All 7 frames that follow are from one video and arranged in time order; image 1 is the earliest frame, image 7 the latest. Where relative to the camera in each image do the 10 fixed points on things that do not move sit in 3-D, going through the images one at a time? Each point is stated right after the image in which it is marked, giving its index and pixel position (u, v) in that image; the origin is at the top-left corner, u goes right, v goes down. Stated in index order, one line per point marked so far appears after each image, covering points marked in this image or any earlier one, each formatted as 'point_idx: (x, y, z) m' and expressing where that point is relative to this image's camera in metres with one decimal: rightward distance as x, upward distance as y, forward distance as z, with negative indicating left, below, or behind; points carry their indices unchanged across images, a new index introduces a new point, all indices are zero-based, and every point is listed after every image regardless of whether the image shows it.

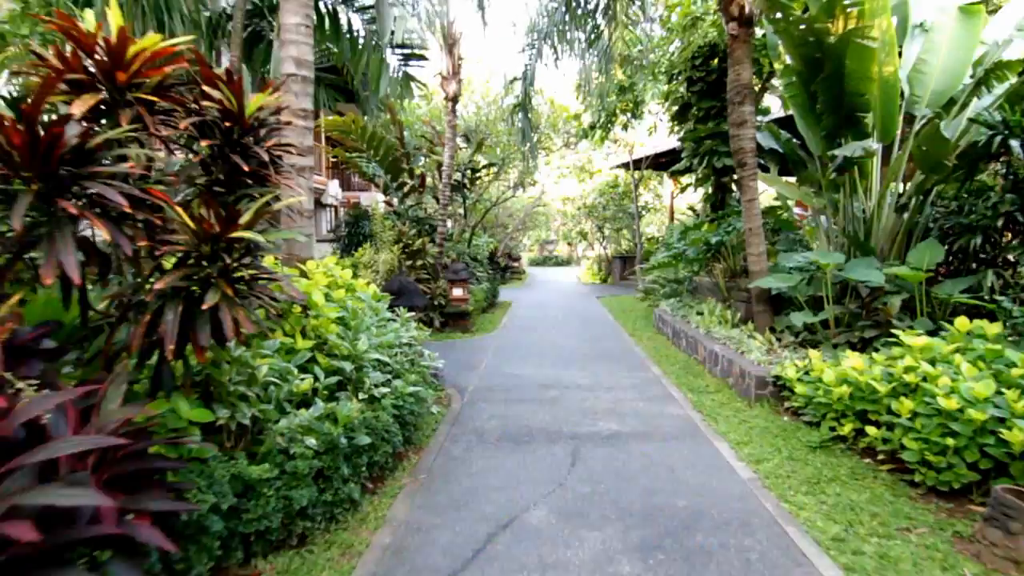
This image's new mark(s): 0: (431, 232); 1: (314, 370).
0: (-1.3, +0.9, +8.8) m
1: (-1.0, -0.4, +2.7) m
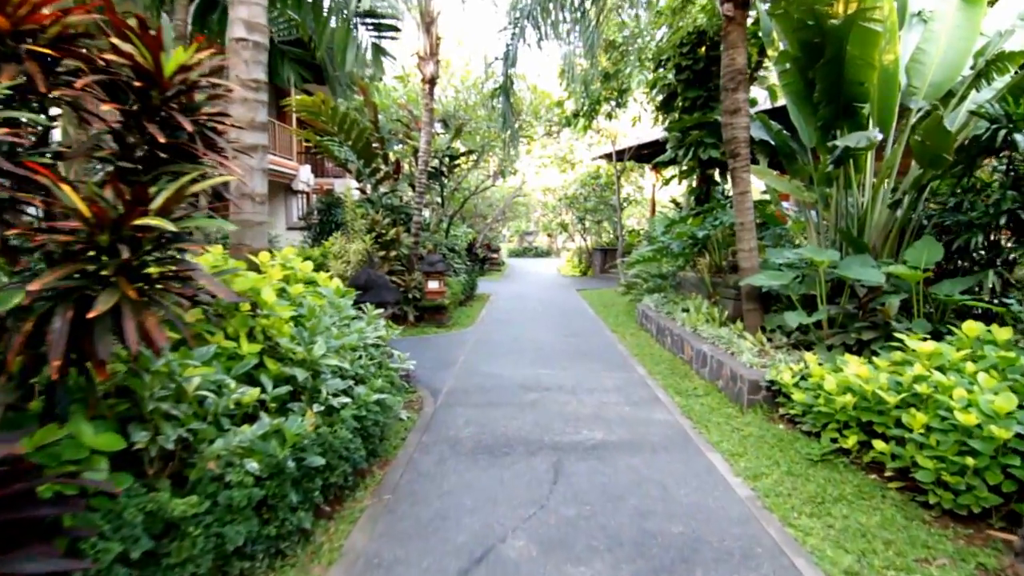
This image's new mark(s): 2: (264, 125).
0: (-1.6, +1.0, +8.4) m
1: (-1.1, -0.4, +2.4) m
2: (-1.4, +0.9, +3.0) m
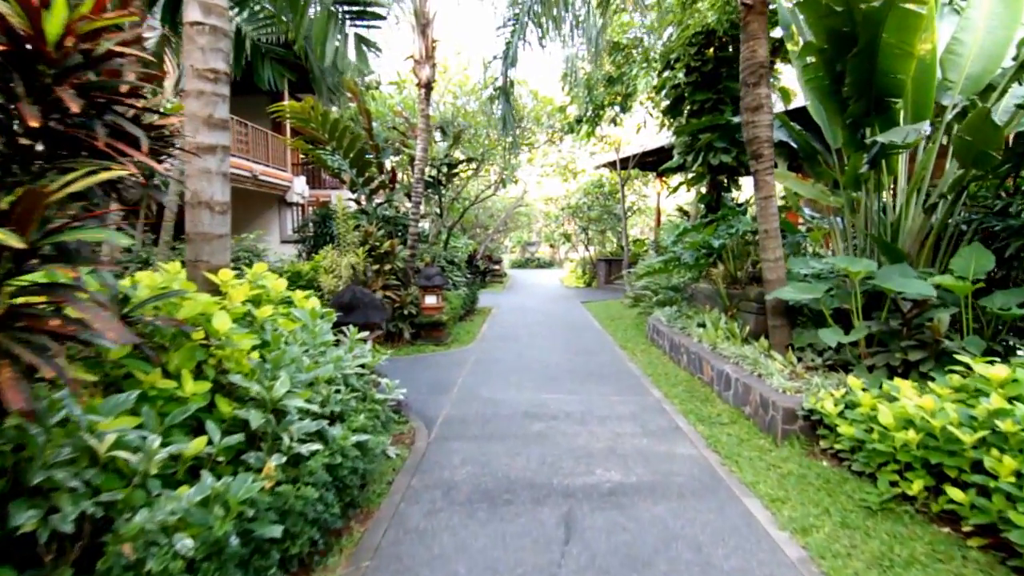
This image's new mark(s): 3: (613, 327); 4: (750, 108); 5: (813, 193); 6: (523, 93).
0: (-1.6, +0.8, +8.0) m
1: (-1.1, -0.5, +2.0) m
2: (-1.4, +0.8, +2.6) m
3: (+1.5, -0.6, +8.2) m
4: (+1.9, +1.4, +4.3) m
5: (+2.8, +0.9, +5.2) m
6: (+0.2, +4.0, +11.2) m
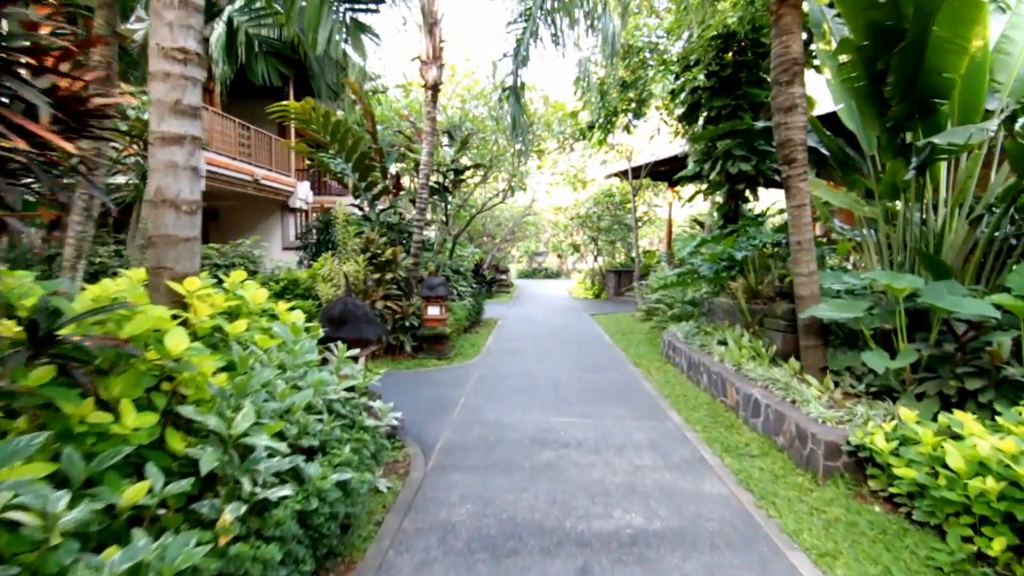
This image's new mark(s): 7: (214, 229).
0: (-1.5, +0.7, +7.7) m
1: (-1.1, -0.5, +1.6) m
2: (-1.3, +0.7, +2.3) m
3: (+1.6, -0.8, +7.8) m
4: (+1.9, +1.3, +4.0) m
5: (+2.9, +0.8, +4.8) m
6: (+0.4, +3.8, +10.9) m
7: (-6.0, +1.2, +11.1) m
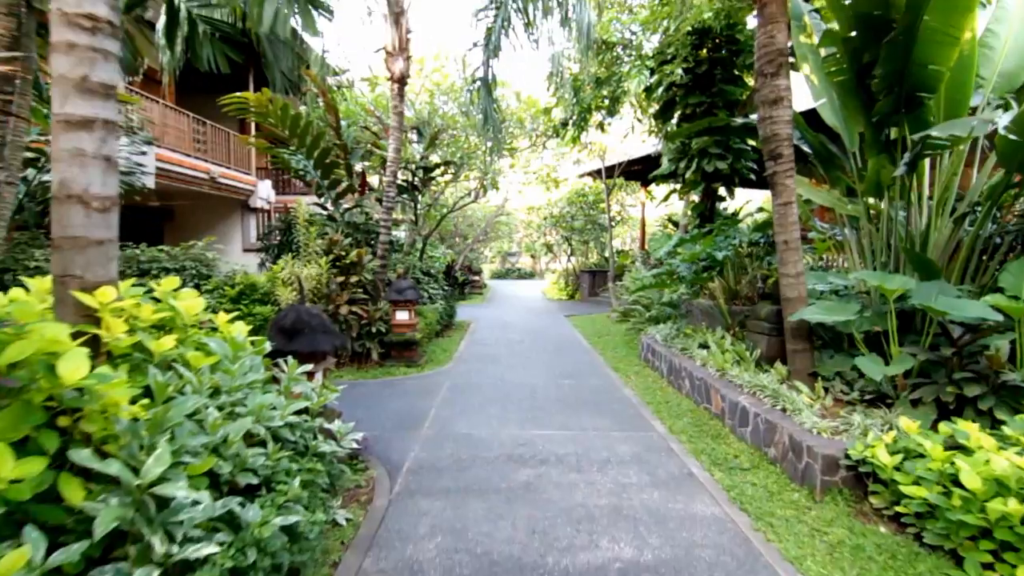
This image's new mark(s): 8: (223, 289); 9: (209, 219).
0: (-1.9, +0.6, +7.3) m
1: (-1.1, -0.6, +1.3) m
2: (-1.4, +0.7, +2.0) m
3: (+1.2, -0.8, +7.6) m
4: (+1.8, +1.3, +3.8) m
5: (+2.7, +0.7, +4.7) m
6: (-0.1, +3.7, +10.6) m
7: (-6.6, +1.1, +10.5) m
8: (-3.1, 0.0, +6.0) m
9: (-5.7, +1.3, +10.4) m
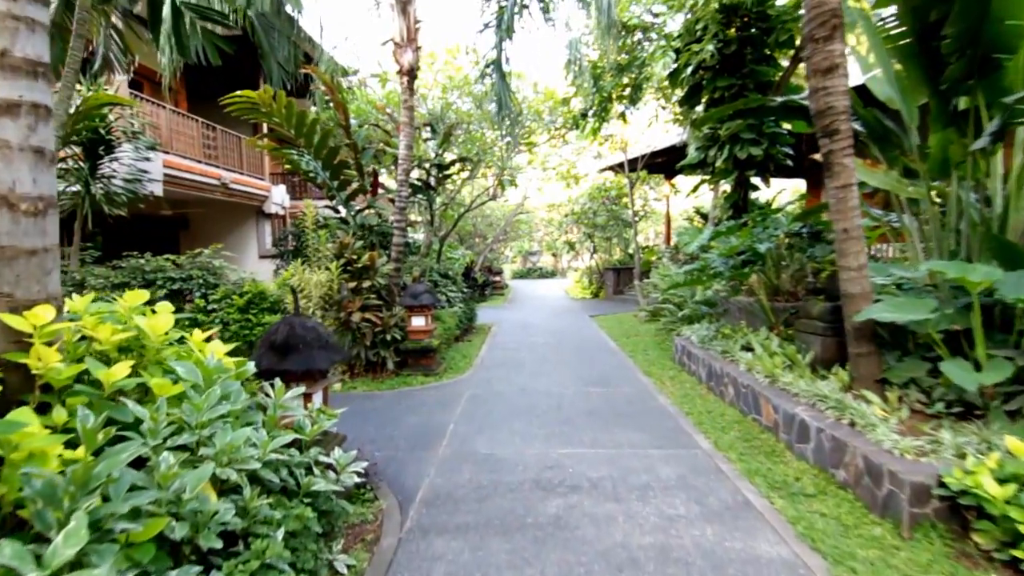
0: (-1.6, +0.6, +7.0) m
1: (-1.1, -0.6, +0.9) m
2: (-1.4, +0.6, +1.6) m
3: (+1.5, -0.8, +7.1) m
4: (+1.9, +1.3, +3.3) m
5: (+2.8, +0.8, +4.1) m
6: (+0.2, +3.7, +10.2) m
7: (-6.2, +0.9, +10.3) m
8: (-2.9, -0.1, +5.7) m
9: (-5.3, +1.1, +10.2) m
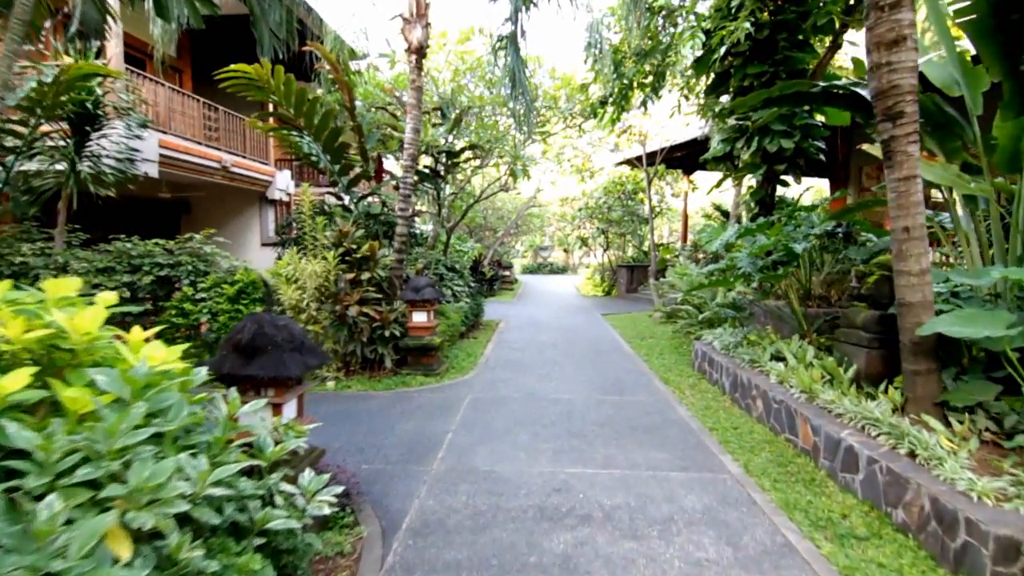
0: (-1.5, +0.7, +6.6) m
1: (-1.1, -0.6, +0.5) m
2: (-1.4, +0.7, +1.2) m
3: (+1.6, -0.7, +6.7) m
4: (+1.9, +1.3, +2.9) m
5: (+2.9, +0.7, +3.7) m
6: (+0.5, +3.8, +9.8) m
7: (-6.0, +1.2, +10.0) m
8: (-2.8, 0.0, +5.4) m
9: (-5.1, +1.4, +9.9) m
